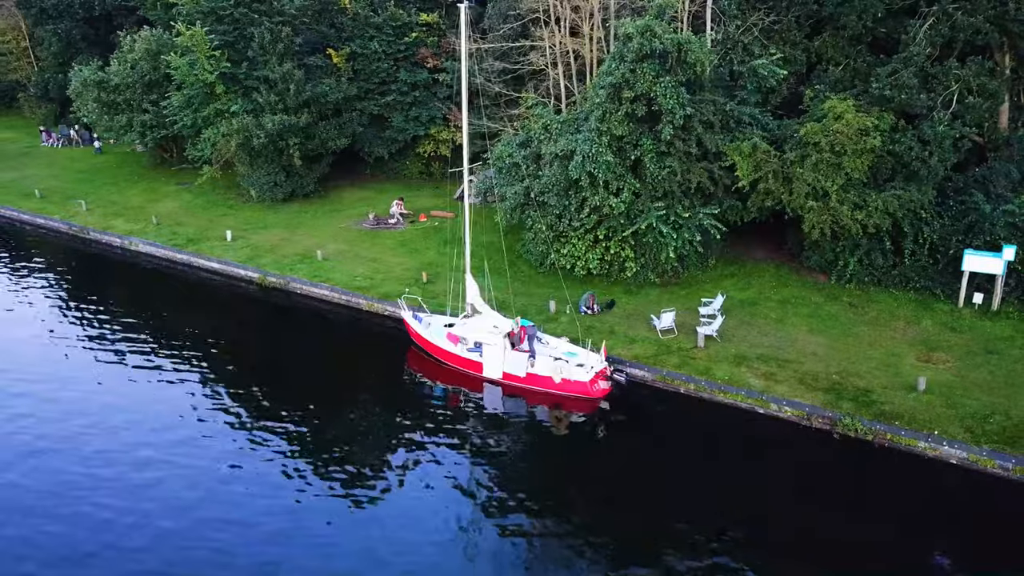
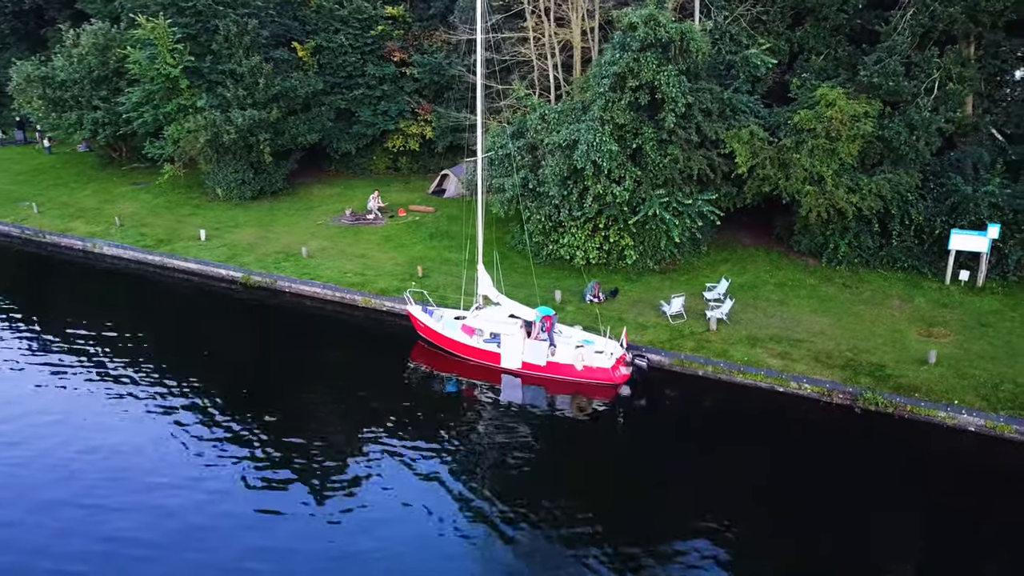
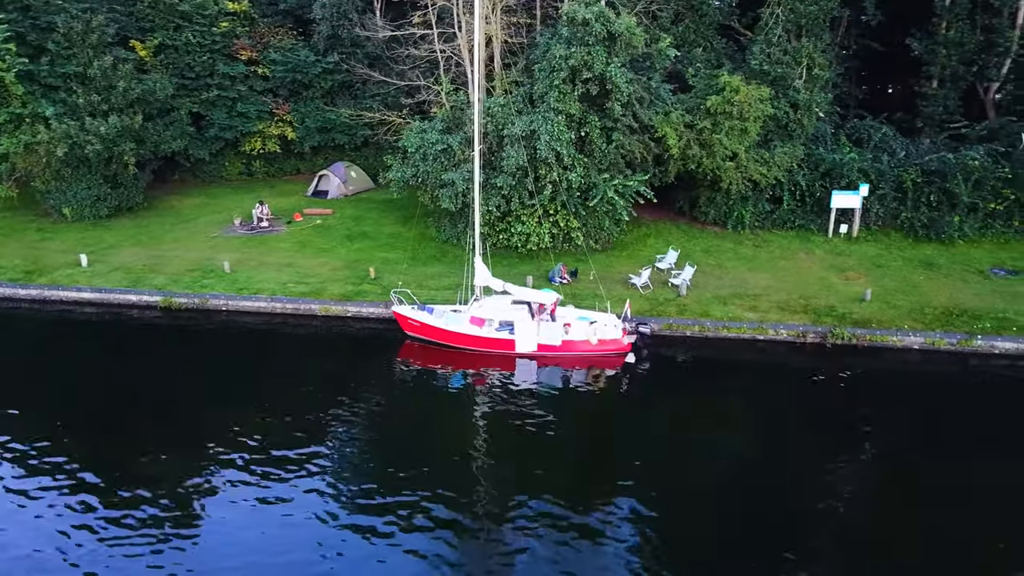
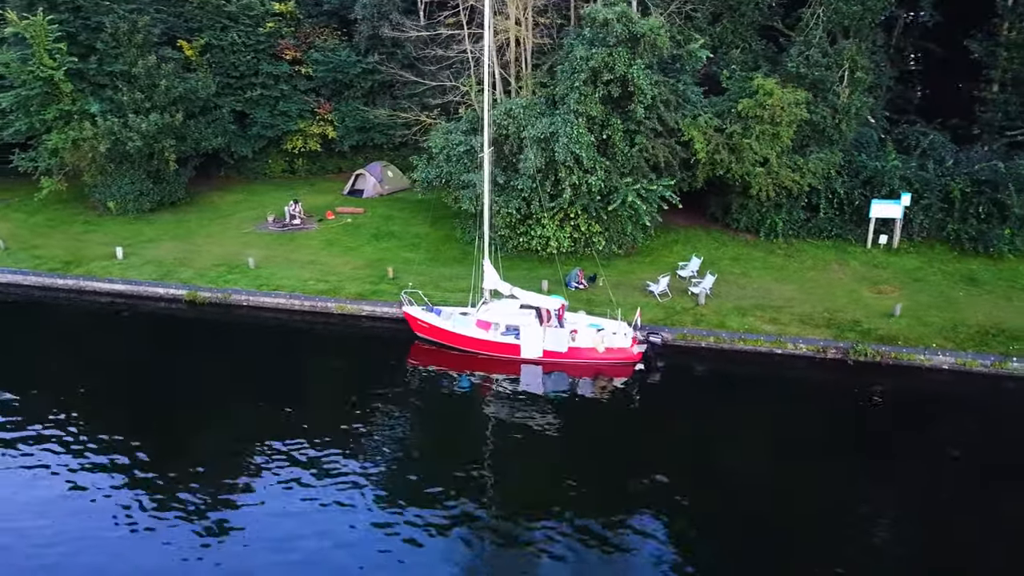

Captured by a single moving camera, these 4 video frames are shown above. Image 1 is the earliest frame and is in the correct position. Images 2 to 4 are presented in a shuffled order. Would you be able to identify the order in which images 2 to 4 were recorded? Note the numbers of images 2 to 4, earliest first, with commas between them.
2, 4, 3
